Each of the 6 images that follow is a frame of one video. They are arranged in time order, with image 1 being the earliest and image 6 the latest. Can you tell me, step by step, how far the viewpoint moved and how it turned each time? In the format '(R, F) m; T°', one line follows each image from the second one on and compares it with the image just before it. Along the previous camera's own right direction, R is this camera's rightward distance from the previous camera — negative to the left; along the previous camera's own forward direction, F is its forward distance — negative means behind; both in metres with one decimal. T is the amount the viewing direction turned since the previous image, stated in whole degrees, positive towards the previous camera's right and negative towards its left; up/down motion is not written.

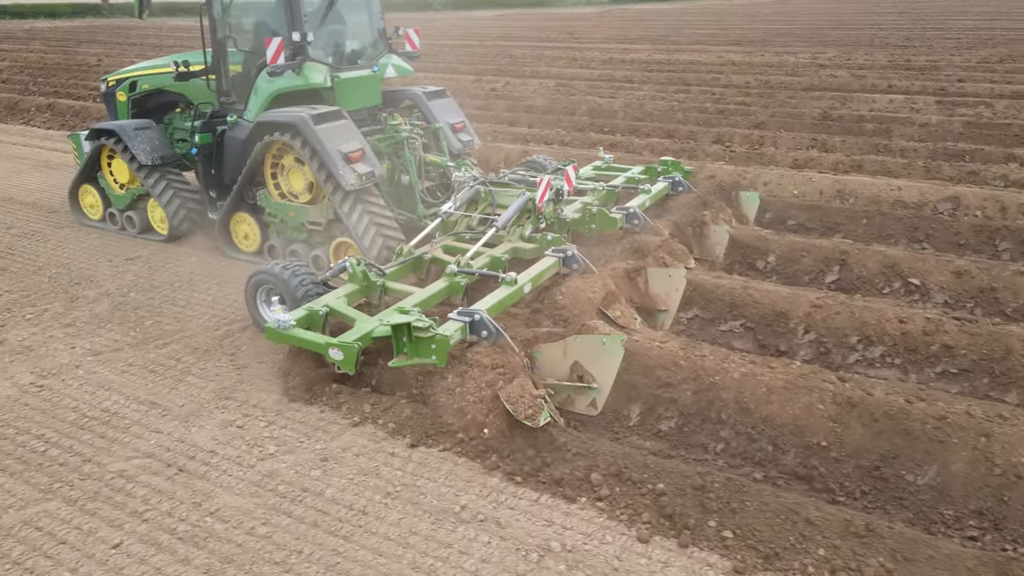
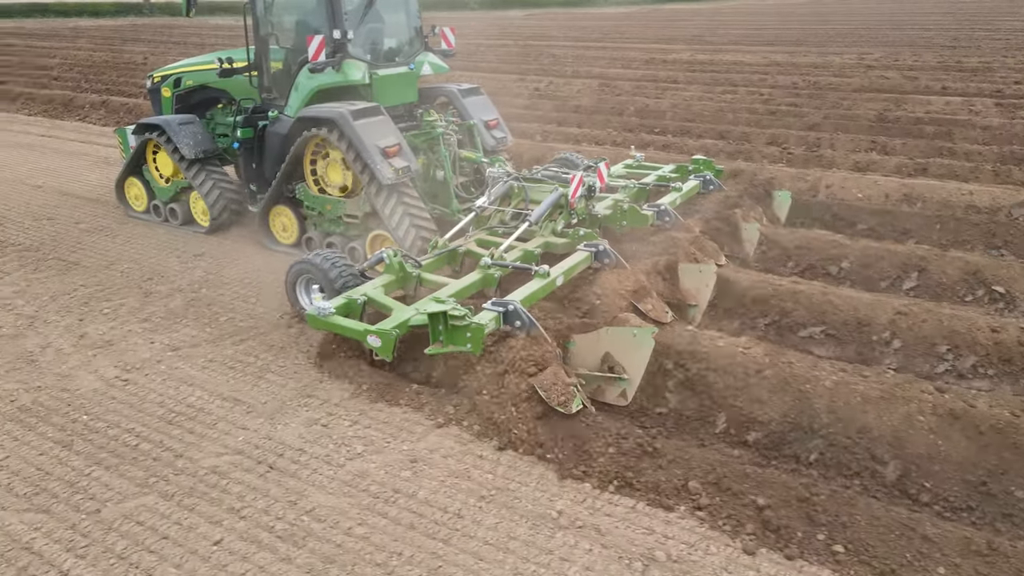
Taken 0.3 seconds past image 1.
(-0.3, 0.0) m; -2°
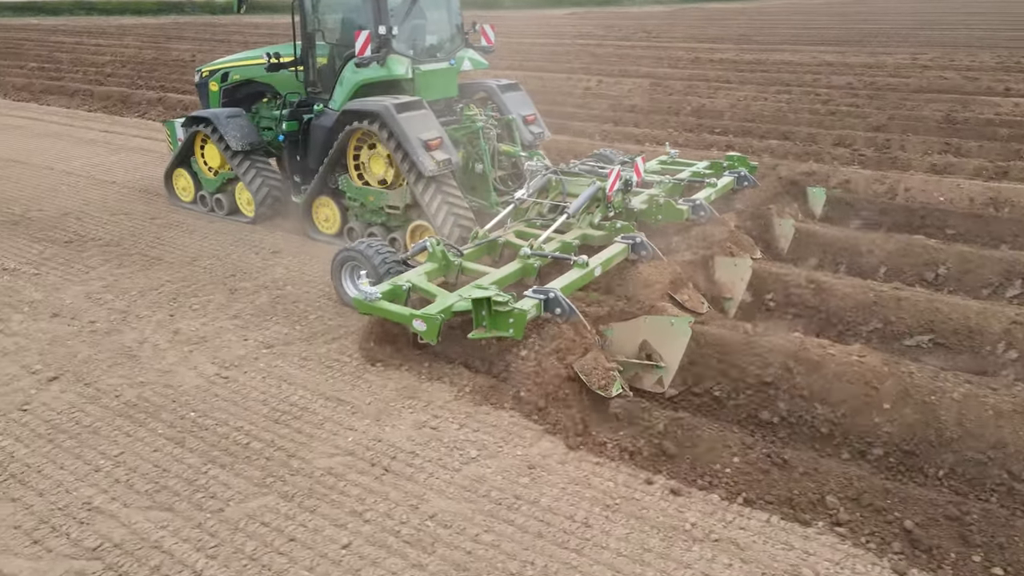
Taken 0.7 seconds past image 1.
(-0.4, +0.1) m; -2°
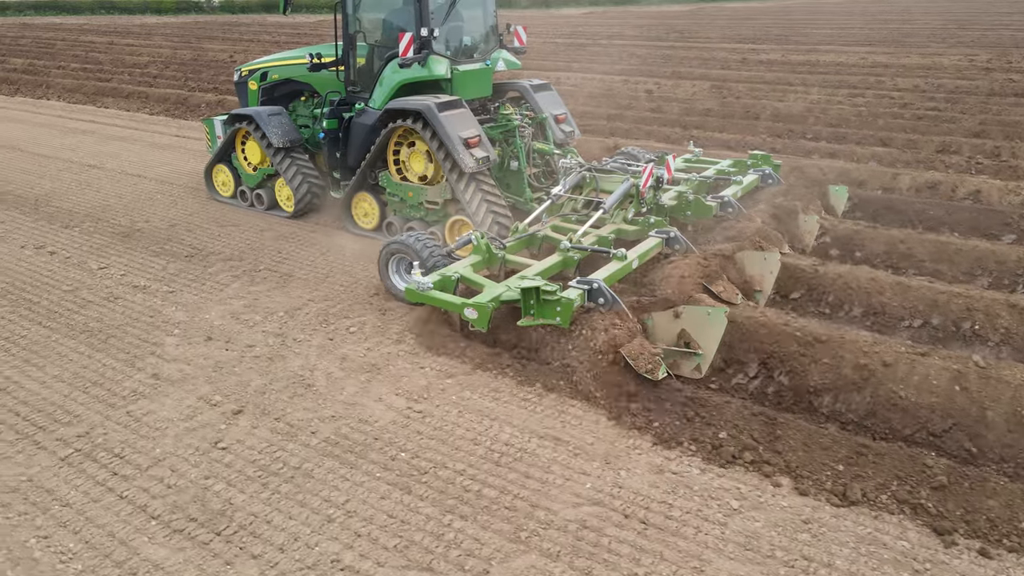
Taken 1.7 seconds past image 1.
(-1.1, +0.3) m; -1°
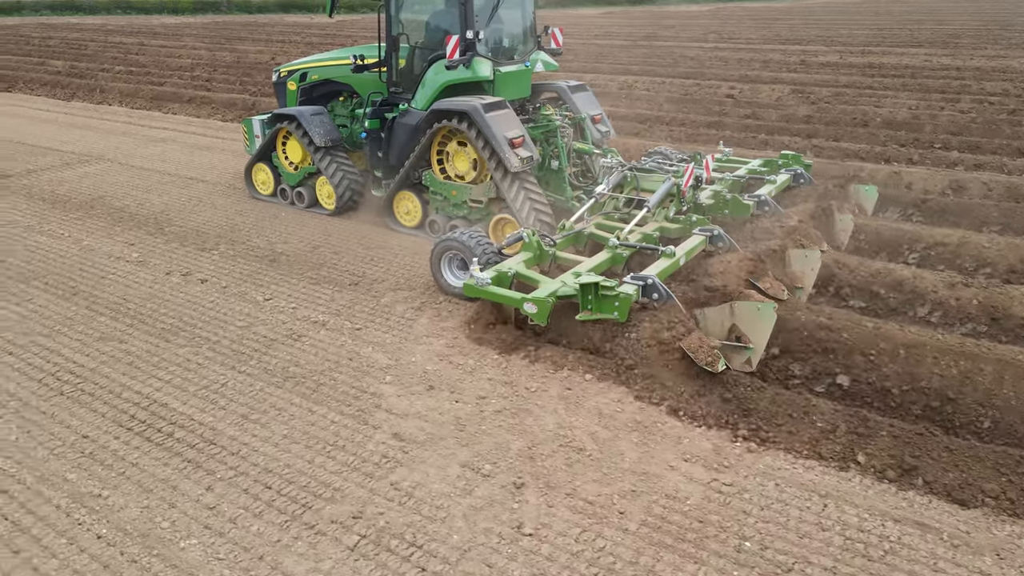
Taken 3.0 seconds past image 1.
(-1.5, +0.5) m; 0°
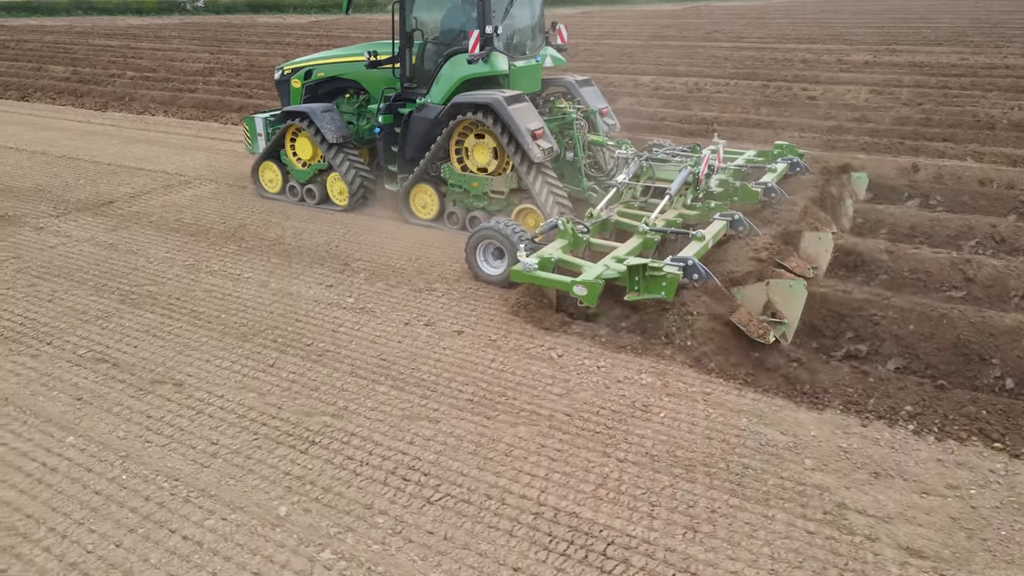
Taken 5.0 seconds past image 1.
(-2.4, +0.9) m; +3°
